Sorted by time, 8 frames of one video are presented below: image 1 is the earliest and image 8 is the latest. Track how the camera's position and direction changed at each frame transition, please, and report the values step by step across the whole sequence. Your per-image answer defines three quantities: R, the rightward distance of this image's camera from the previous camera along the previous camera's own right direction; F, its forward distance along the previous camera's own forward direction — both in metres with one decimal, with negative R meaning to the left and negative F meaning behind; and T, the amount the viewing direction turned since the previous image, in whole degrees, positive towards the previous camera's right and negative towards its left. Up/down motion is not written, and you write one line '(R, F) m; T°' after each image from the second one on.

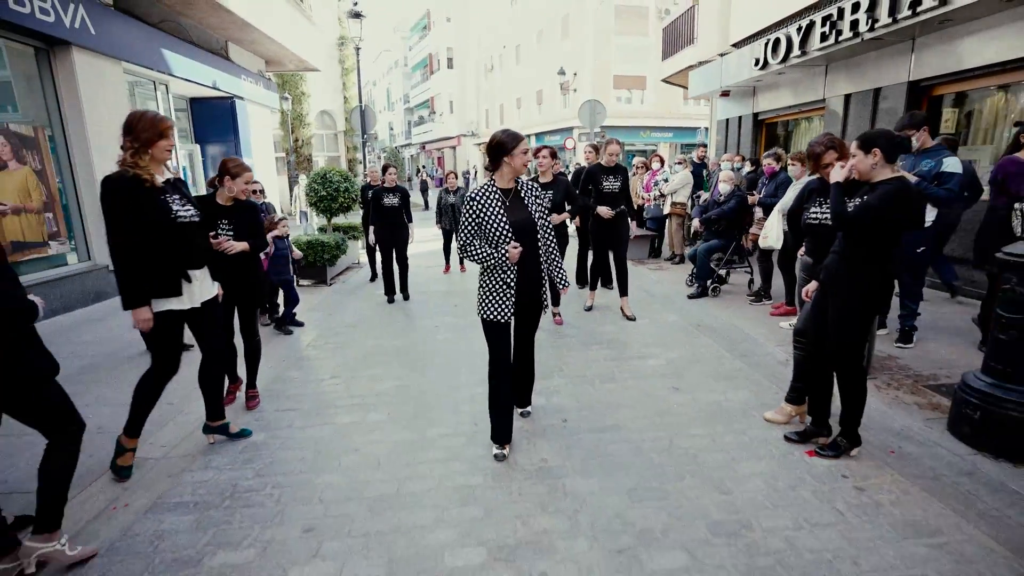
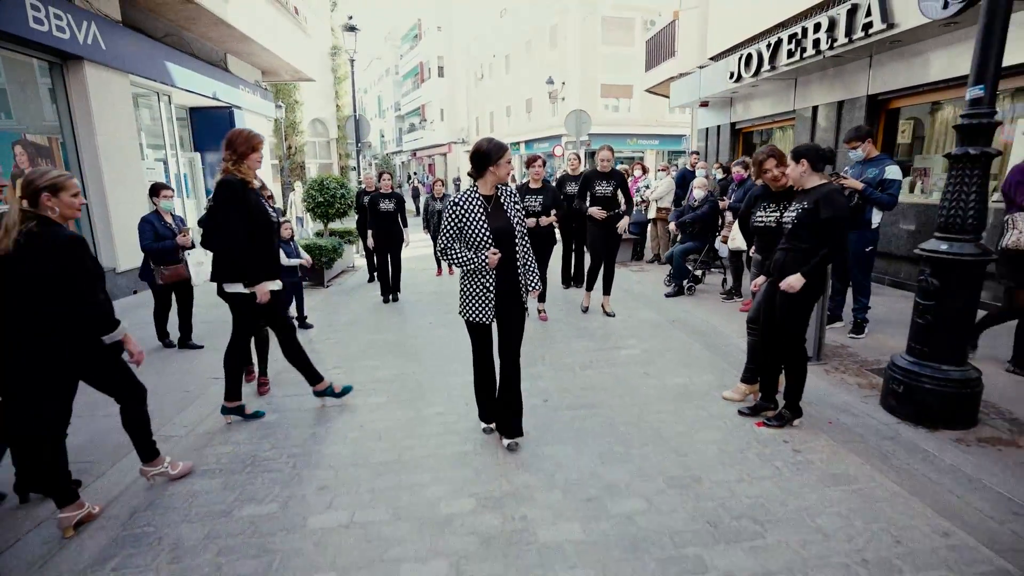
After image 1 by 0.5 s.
(0.0, -0.5) m; +1°
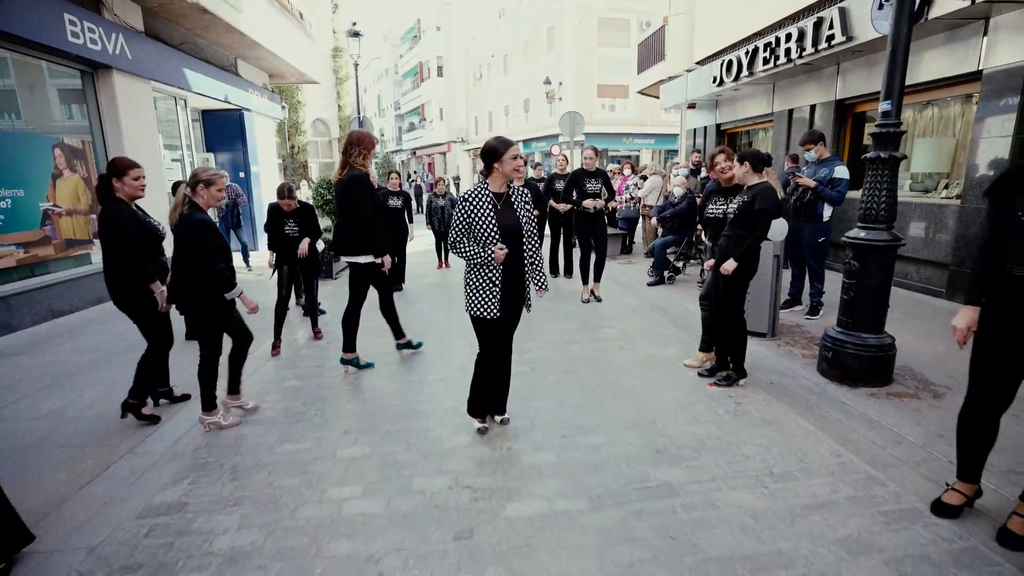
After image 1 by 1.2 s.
(+0.1, -0.7) m; 0°
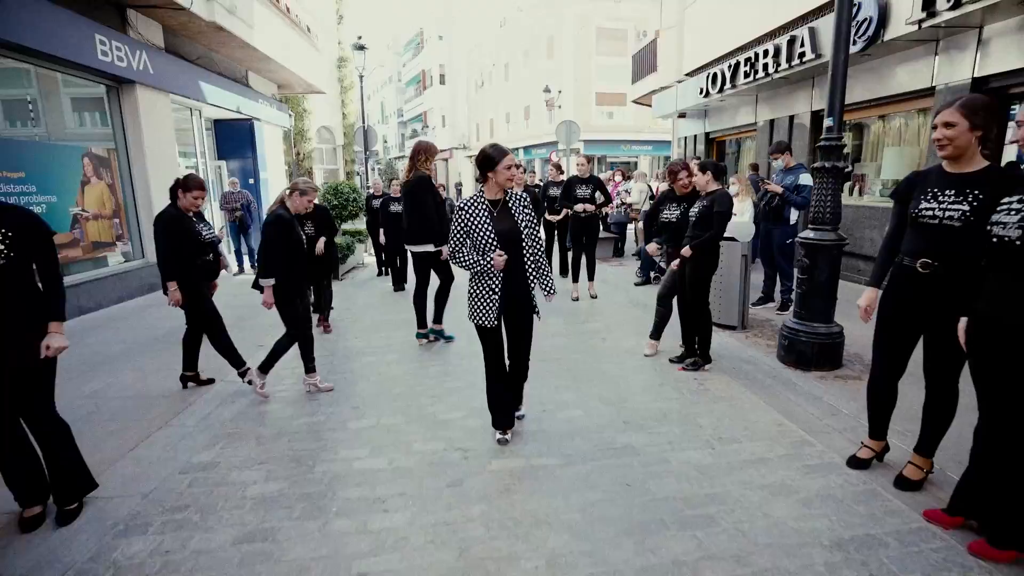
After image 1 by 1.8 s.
(+0.1, -0.6) m; 0°
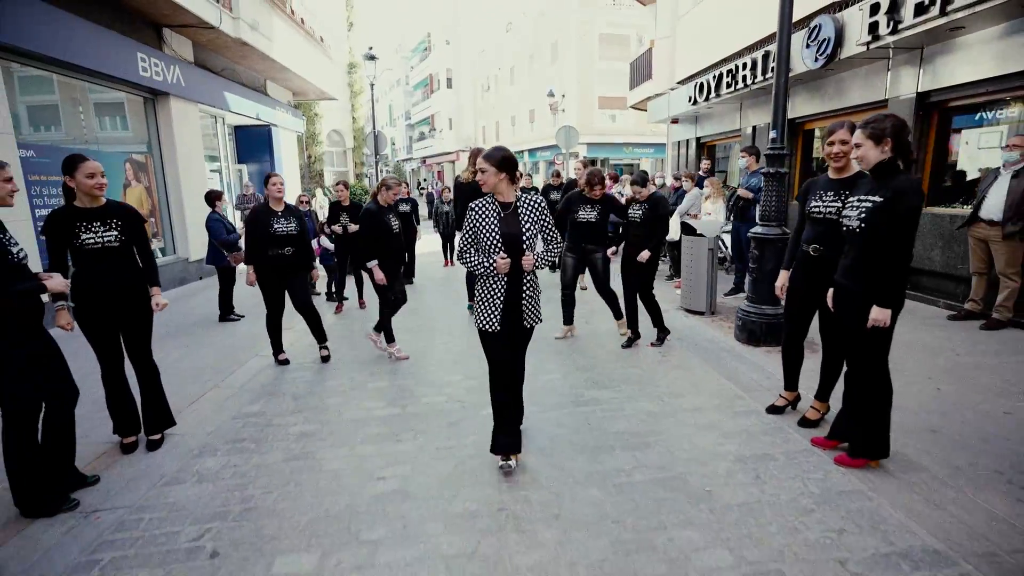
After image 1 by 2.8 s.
(+0.2, -0.9) m; -1°
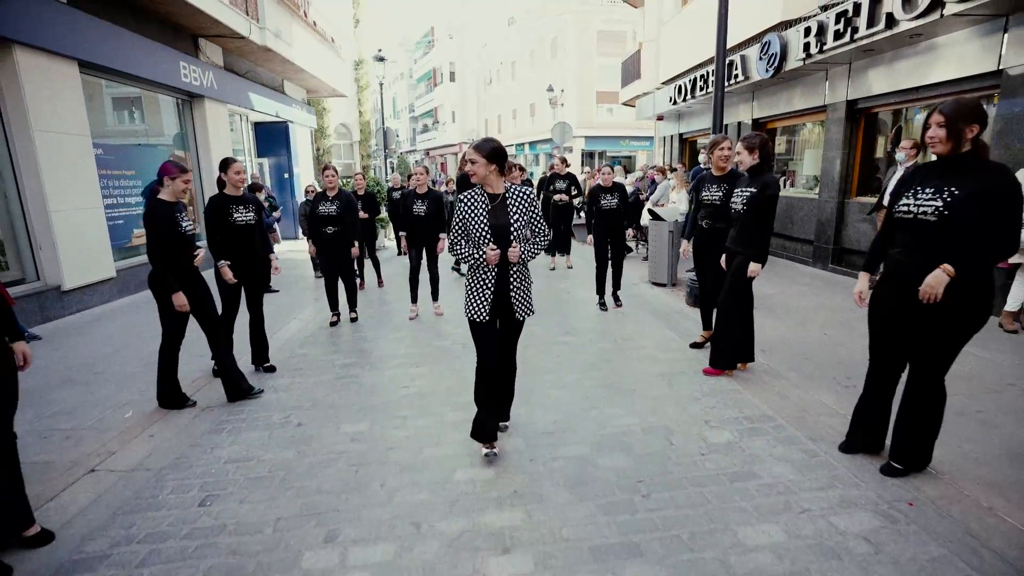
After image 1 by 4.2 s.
(+0.1, -1.4) m; 0°
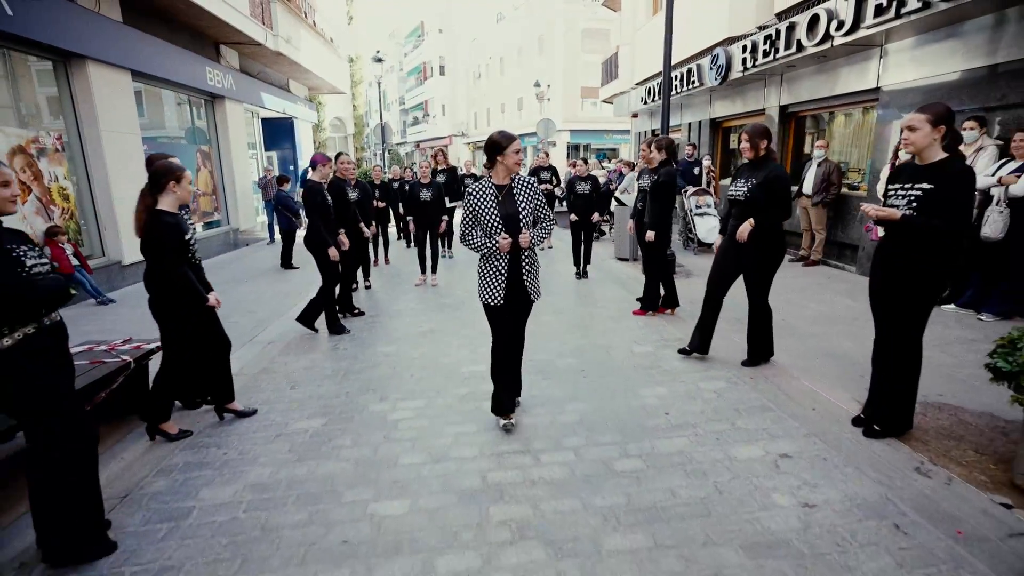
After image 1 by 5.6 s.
(0.0, -1.6) m; +1°
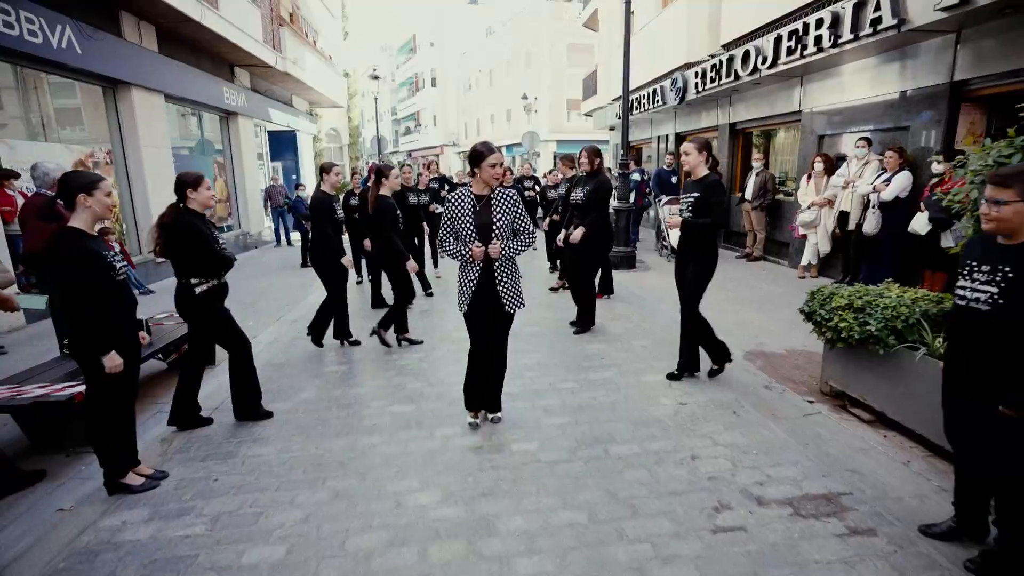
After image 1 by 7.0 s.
(+0.2, -1.4) m; +1°
